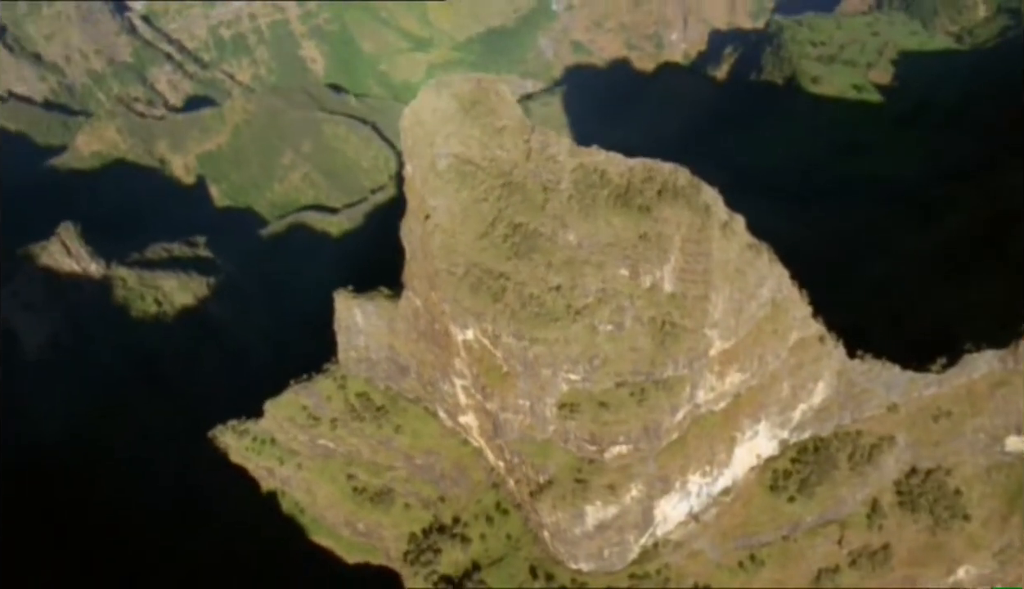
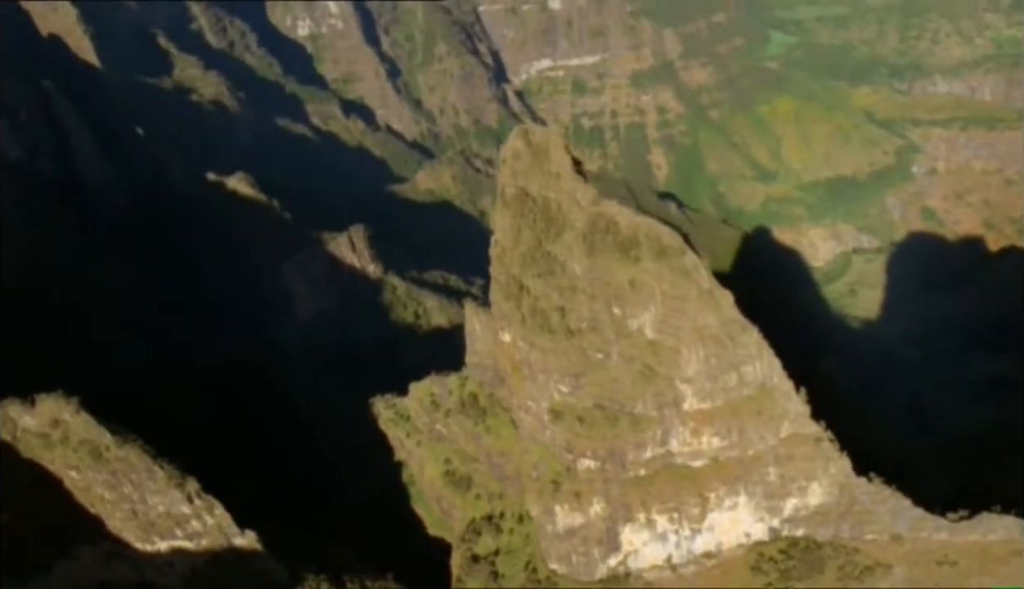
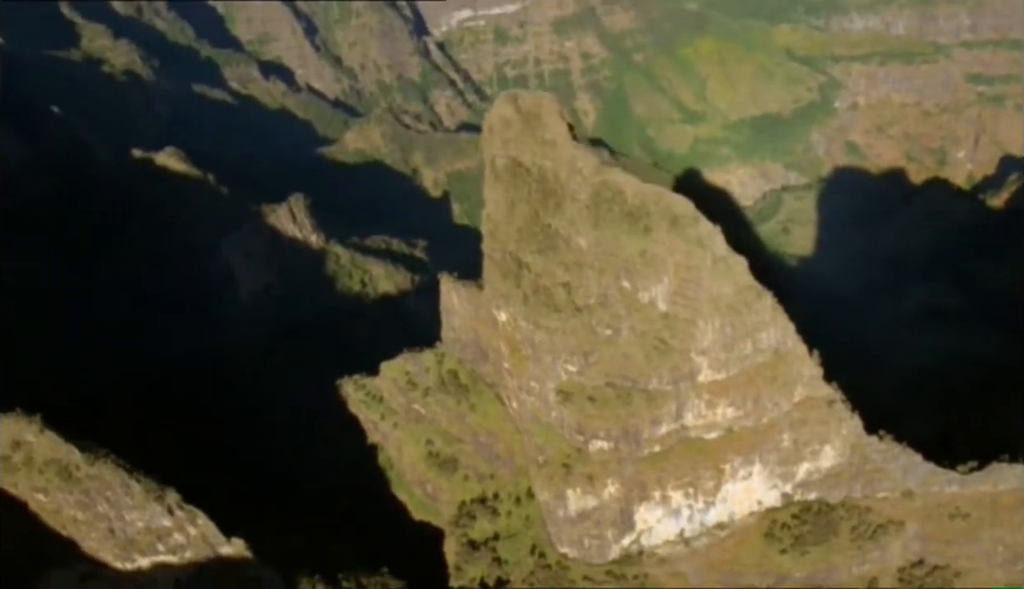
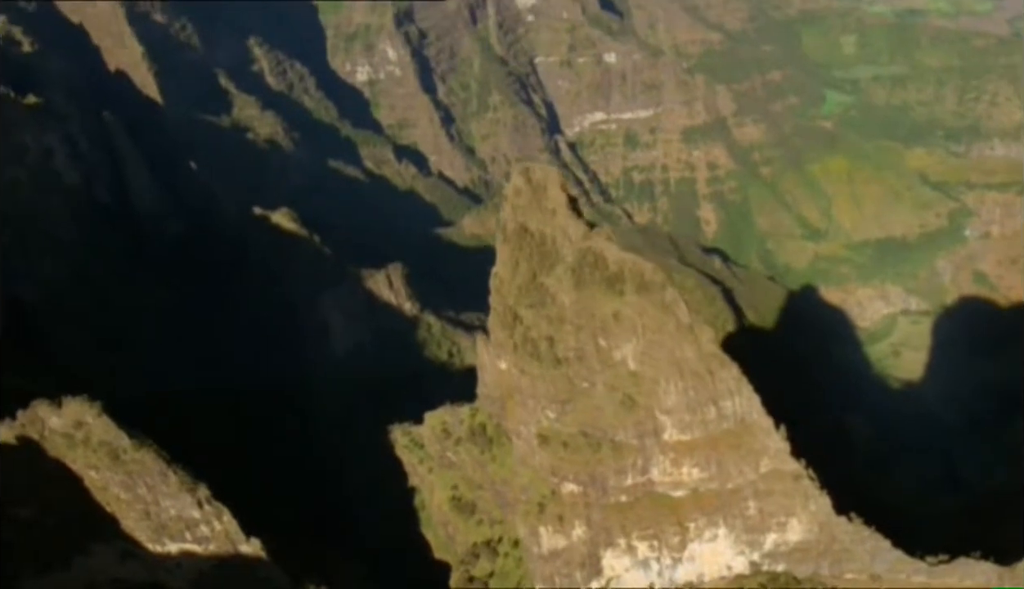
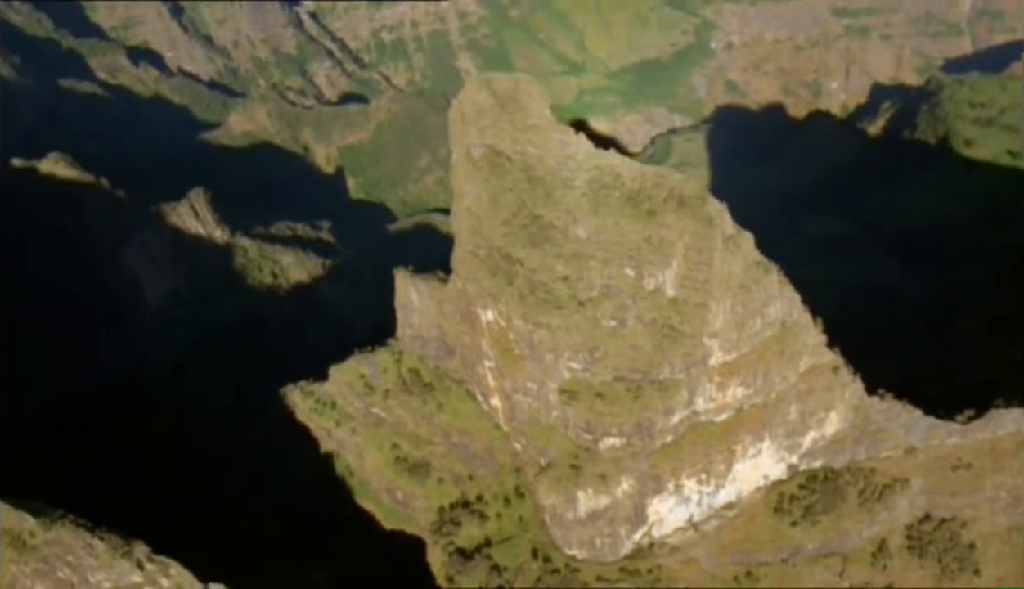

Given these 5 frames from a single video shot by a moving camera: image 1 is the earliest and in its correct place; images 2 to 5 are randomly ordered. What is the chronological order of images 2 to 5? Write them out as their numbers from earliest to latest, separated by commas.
5, 3, 2, 4
